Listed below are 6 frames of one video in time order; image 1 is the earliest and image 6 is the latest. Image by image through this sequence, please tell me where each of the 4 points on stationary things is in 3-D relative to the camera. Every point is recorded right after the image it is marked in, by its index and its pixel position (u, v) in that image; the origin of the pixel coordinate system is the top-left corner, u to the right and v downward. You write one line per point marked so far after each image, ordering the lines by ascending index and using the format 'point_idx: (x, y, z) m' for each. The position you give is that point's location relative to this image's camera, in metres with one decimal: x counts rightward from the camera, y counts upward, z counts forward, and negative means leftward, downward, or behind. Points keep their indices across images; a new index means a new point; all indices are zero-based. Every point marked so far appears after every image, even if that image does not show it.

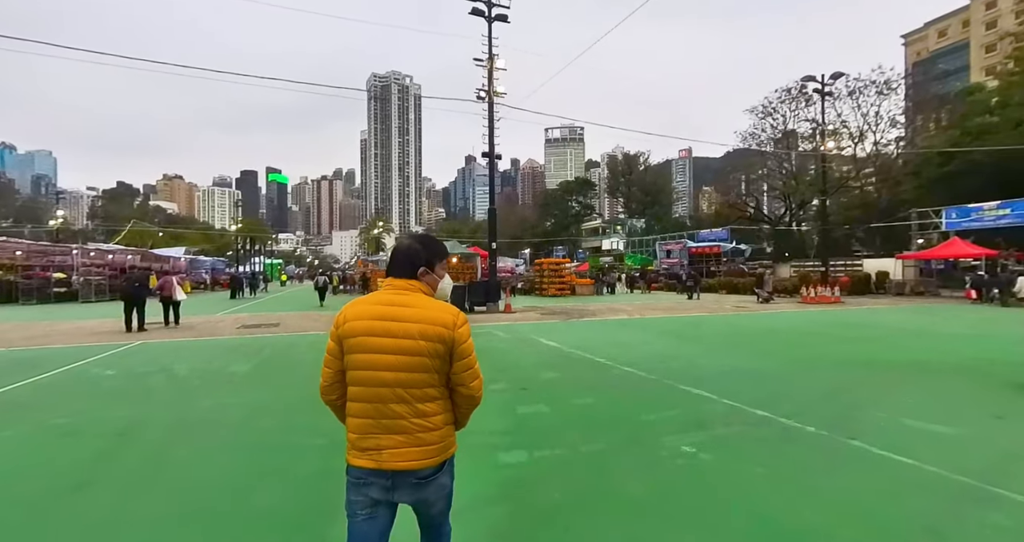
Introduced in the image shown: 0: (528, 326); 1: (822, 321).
0: (+0.3, -1.4, +9.9) m
1: (+8.6, -1.3, +12.6) m
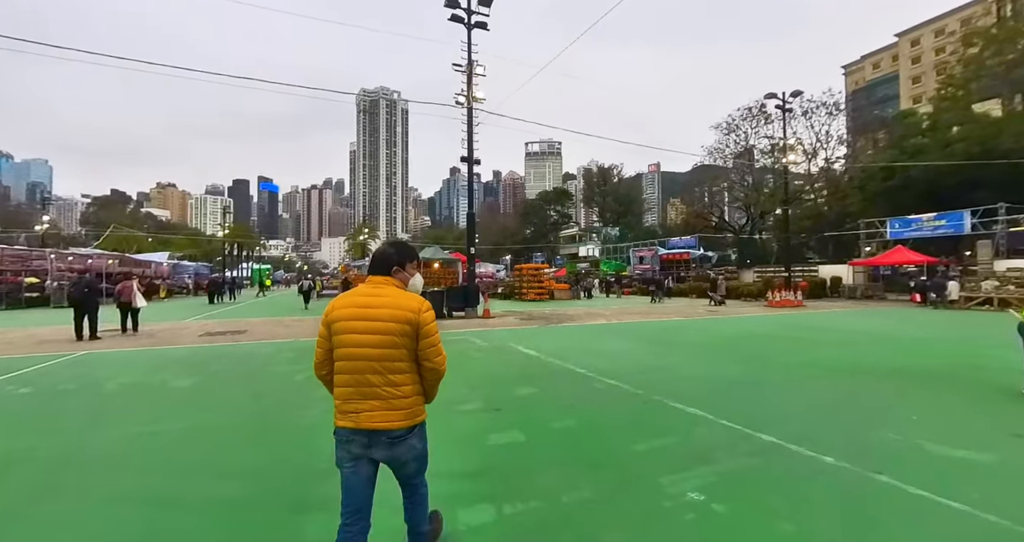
0: (-0.1, -1.6, +10.3) m
1: (+8.1, -1.5, +13.2) m
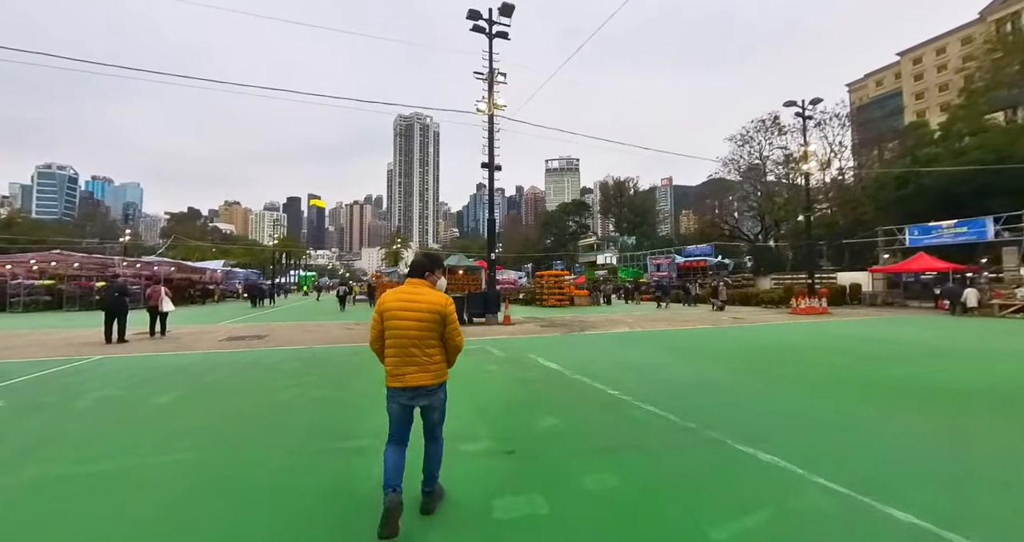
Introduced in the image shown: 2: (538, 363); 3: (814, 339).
0: (+0.4, -1.7, +10.8) m
1: (+8.9, -1.8, +12.7) m
2: (+0.5, -1.8, +9.4) m
3: (+8.1, -1.8, +12.0) m
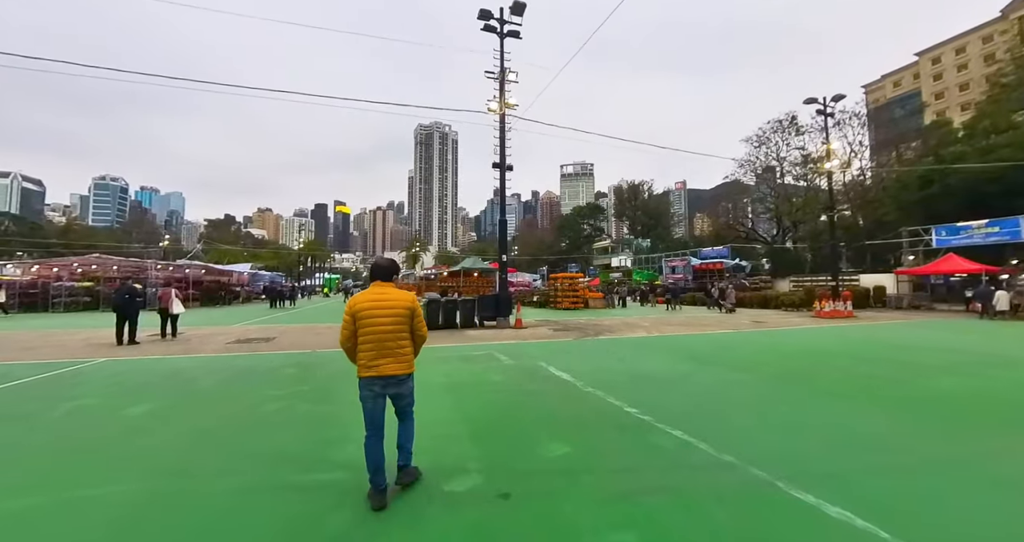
0: (+0.7, -1.8, +10.9) m
1: (+9.4, -1.9, +12.1) m
2: (+0.7, -1.9, +9.5) m
3: (+8.5, -1.9, +11.5) m
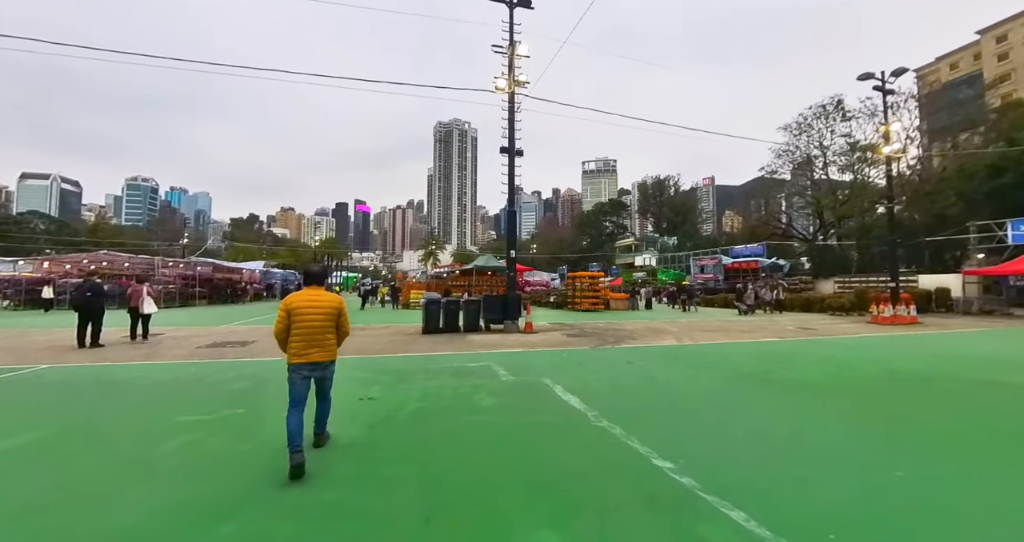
0: (+1.1, -1.8, +10.4) m
1: (+9.8, -1.9, +10.9) m
2: (+1.0, -1.9, +9.0) m
3: (+8.9, -1.9, +10.3) m
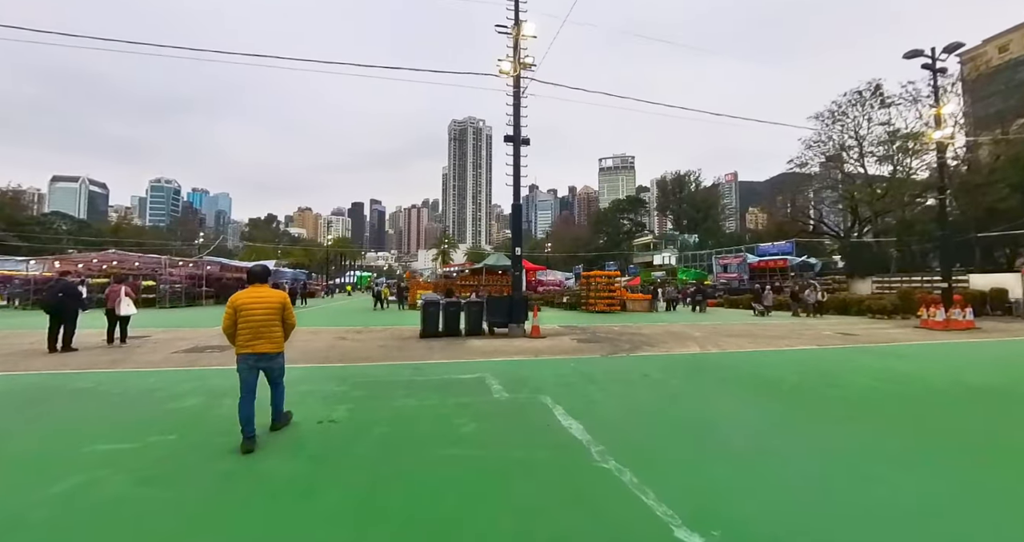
0: (+1.4, -1.8, +10.0) m
1: (+10.1, -1.9, +10.0) m
2: (+1.2, -1.9, +8.6) m
3: (+9.2, -1.9, +9.5) m
